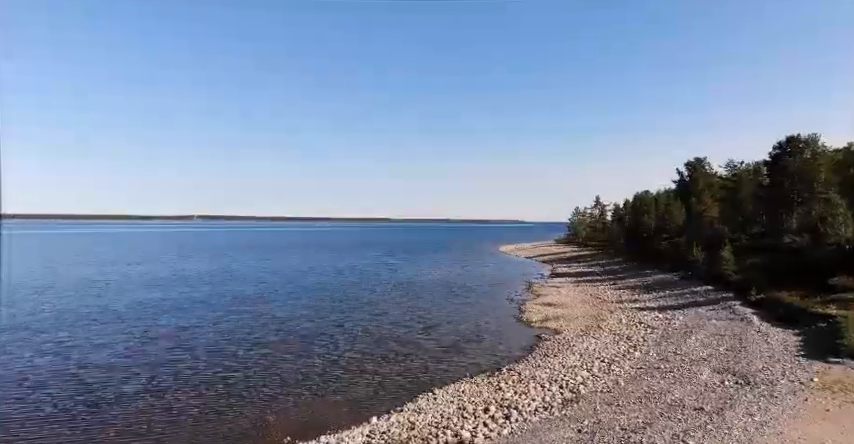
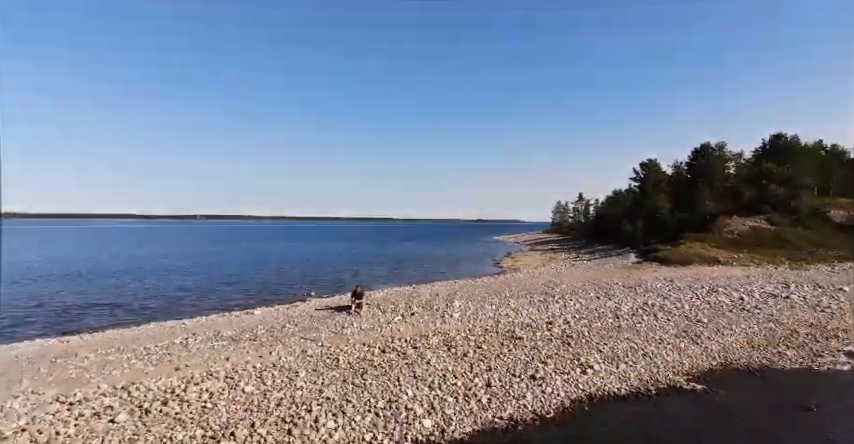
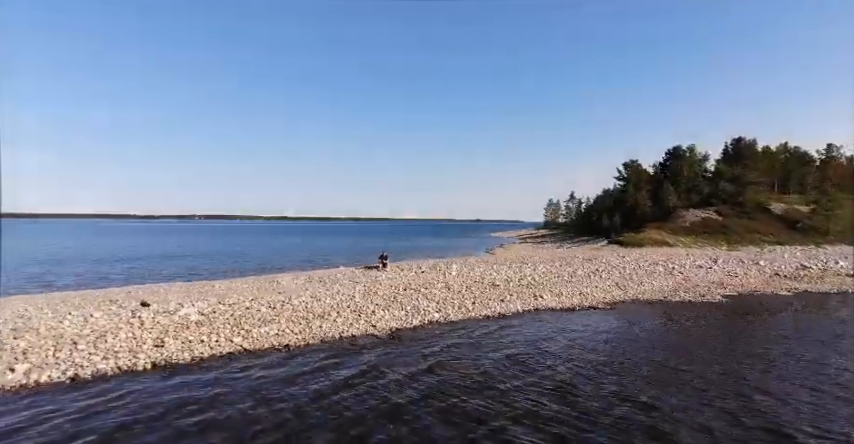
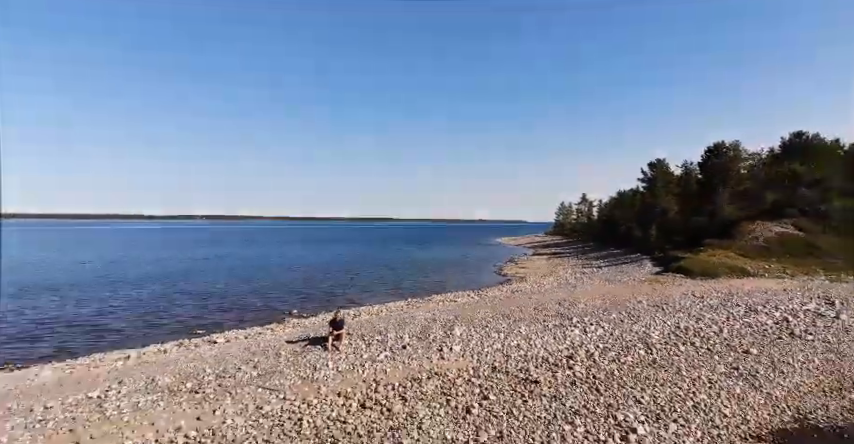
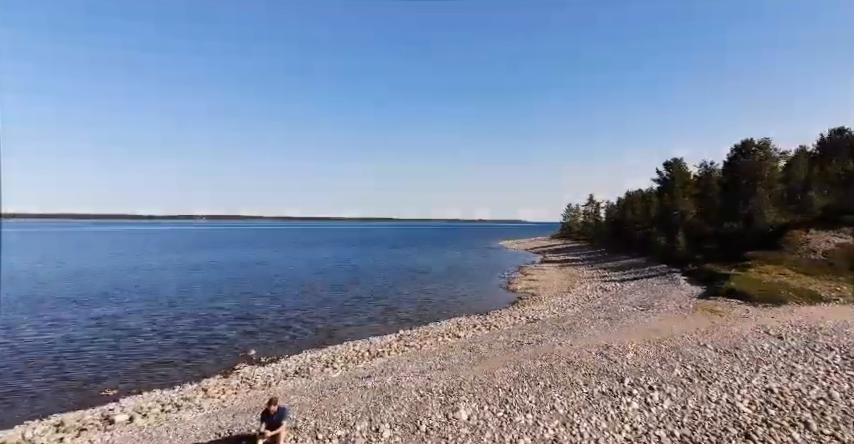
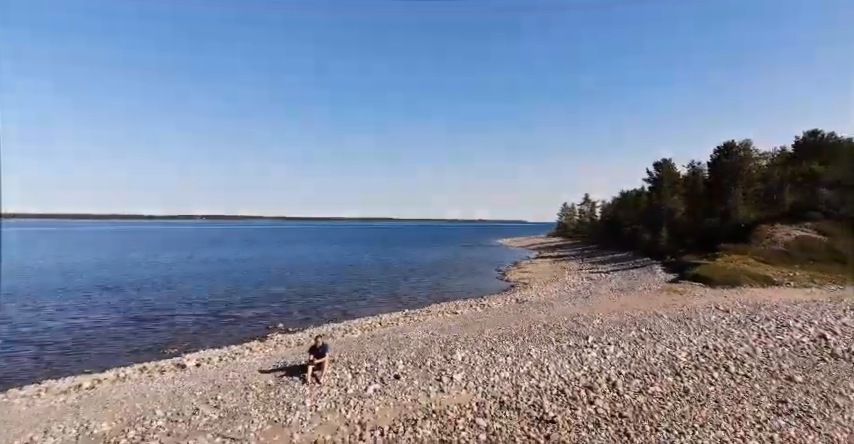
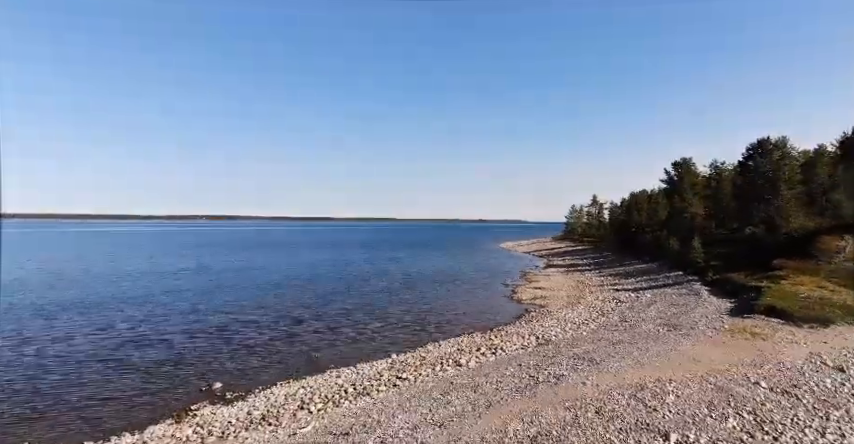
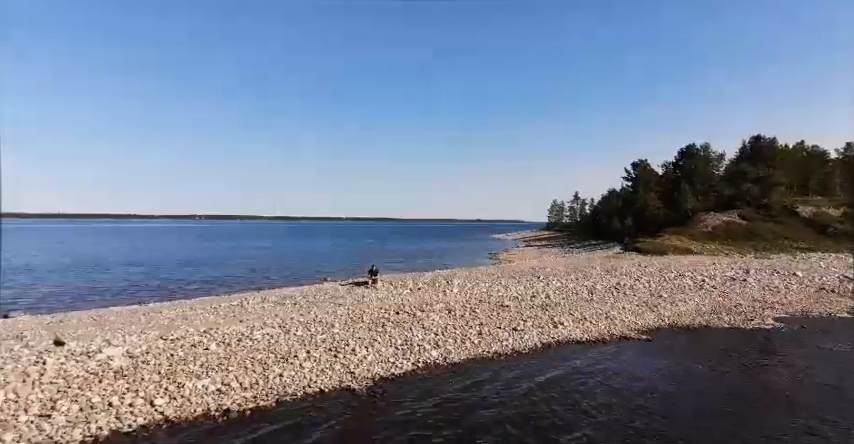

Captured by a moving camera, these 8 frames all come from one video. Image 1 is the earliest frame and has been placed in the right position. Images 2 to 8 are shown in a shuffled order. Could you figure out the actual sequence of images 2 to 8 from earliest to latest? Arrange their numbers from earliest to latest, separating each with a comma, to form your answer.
7, 5, 6, 4, 2, 8, 3
